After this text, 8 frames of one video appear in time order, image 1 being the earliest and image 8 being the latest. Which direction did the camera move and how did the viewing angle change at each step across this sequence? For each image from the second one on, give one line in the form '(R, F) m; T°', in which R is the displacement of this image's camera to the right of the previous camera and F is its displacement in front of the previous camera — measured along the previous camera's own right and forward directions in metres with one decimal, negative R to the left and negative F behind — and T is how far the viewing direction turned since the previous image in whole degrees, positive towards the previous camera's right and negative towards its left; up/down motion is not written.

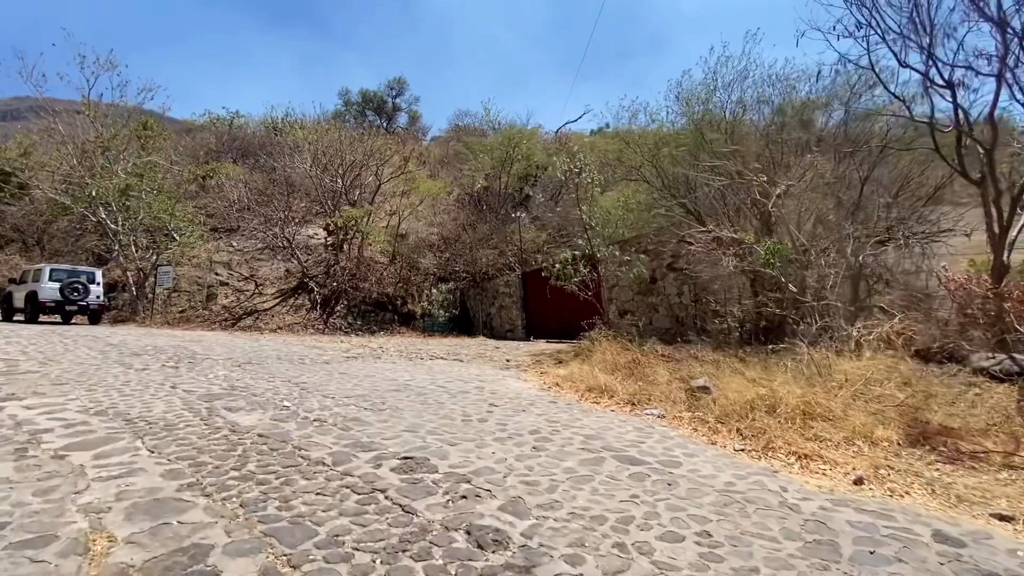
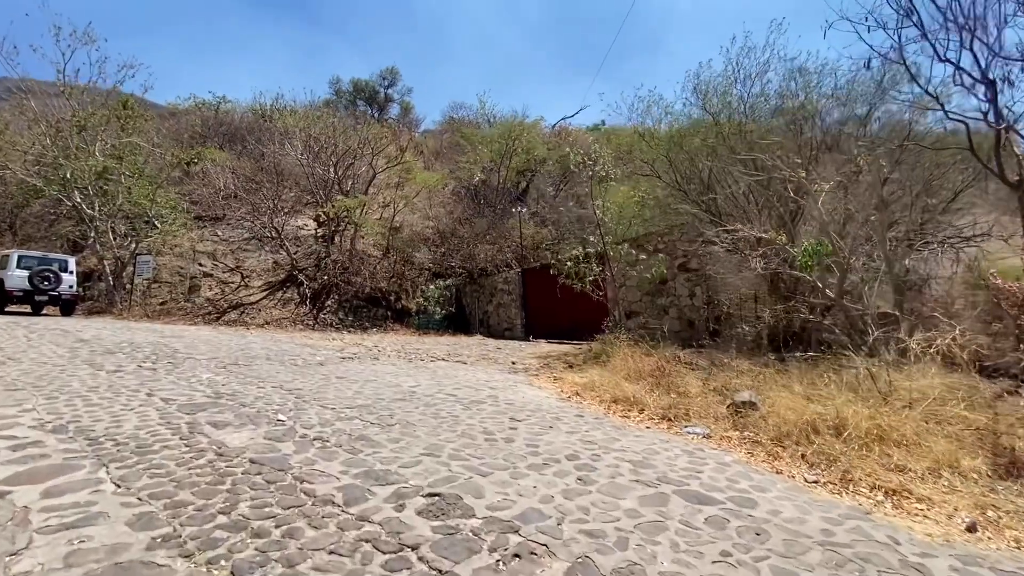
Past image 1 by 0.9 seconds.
(-0.3, +0.6) m; +1°
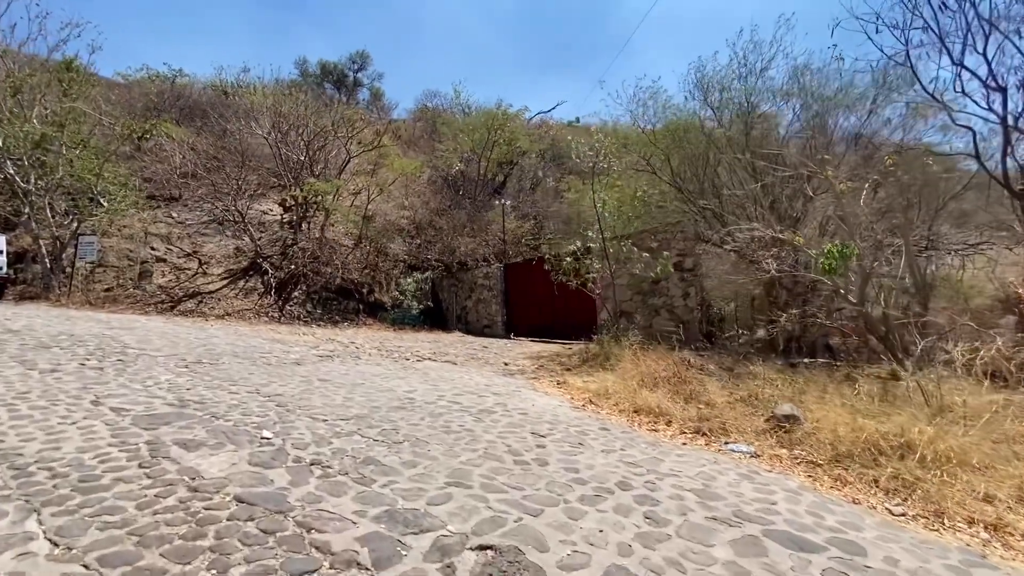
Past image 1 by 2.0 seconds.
(-0.5, +0.6) m; +4°
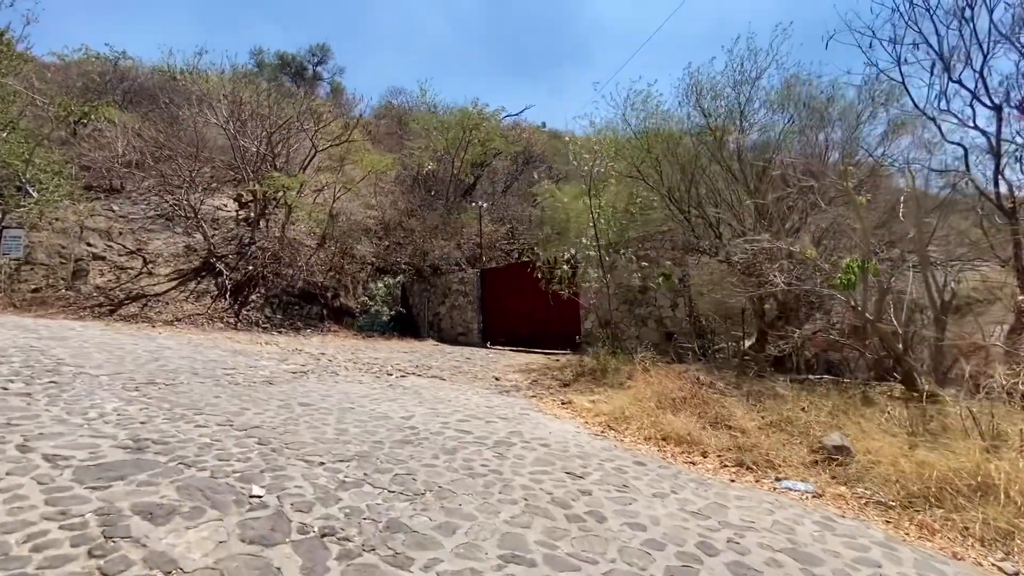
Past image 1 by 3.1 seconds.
(-0.5, +0.6) m; +5°
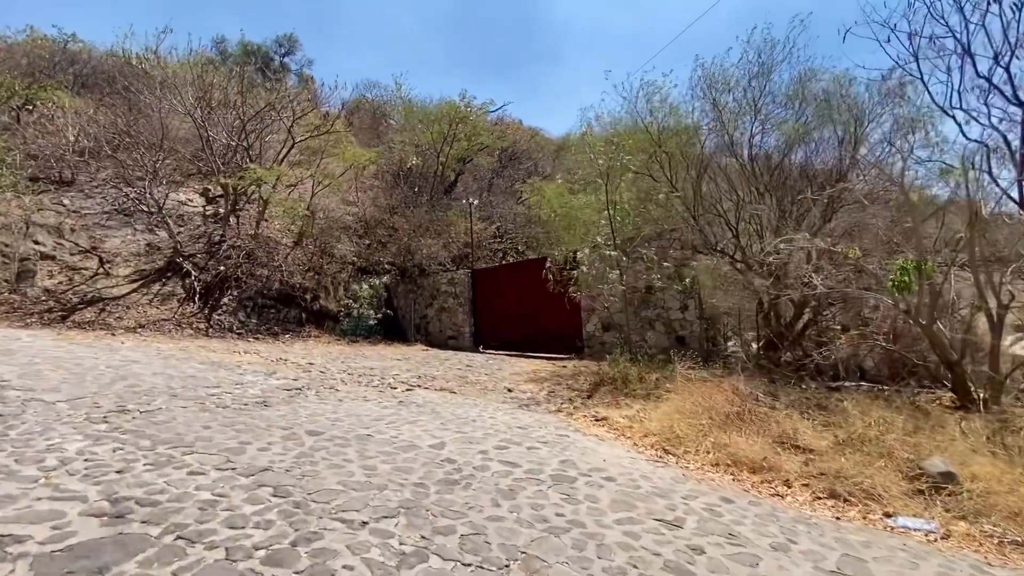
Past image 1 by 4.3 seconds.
(-0.6, +0.6) m; +4°
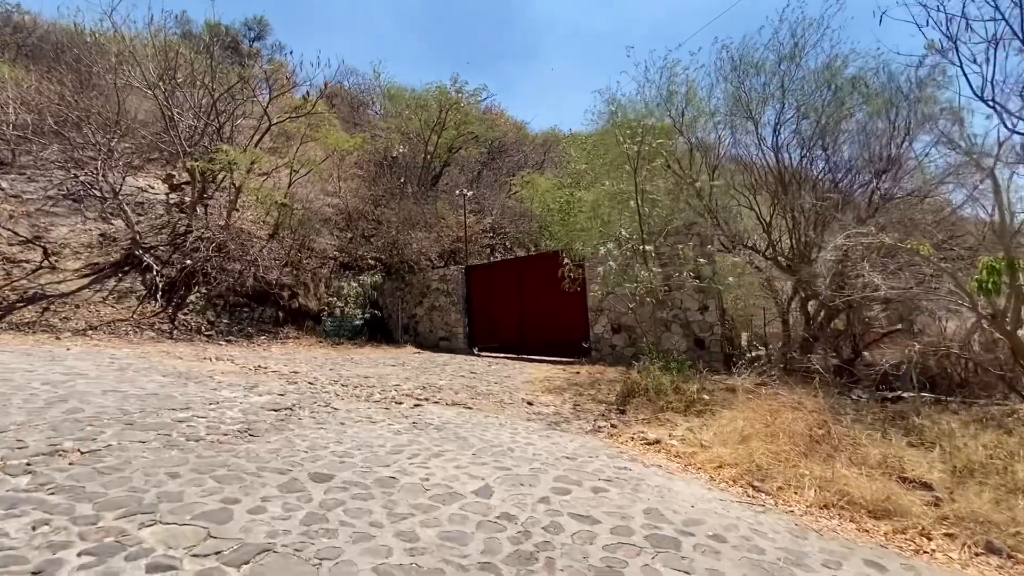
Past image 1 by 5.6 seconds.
(-0.6, +0.8) m; +3°
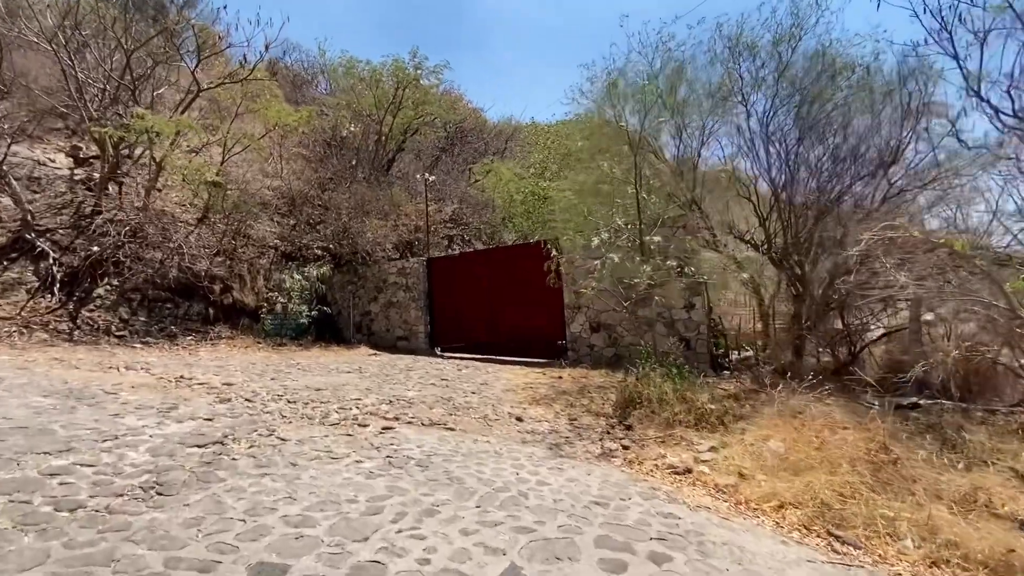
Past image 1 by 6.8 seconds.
(-0.4, +0.9) m; +6°
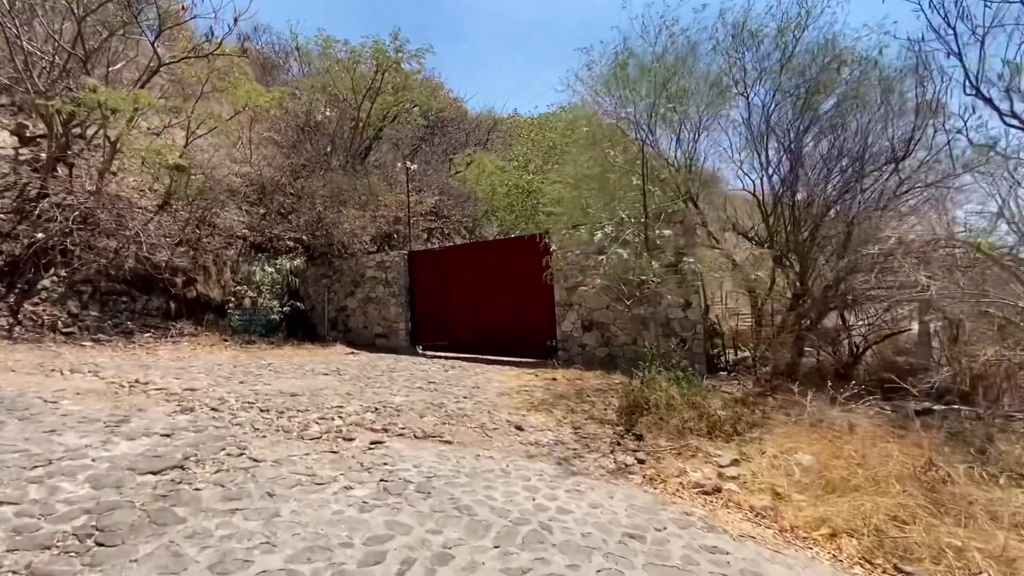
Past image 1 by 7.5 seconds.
(-0.3, +0.5) m; +3°
